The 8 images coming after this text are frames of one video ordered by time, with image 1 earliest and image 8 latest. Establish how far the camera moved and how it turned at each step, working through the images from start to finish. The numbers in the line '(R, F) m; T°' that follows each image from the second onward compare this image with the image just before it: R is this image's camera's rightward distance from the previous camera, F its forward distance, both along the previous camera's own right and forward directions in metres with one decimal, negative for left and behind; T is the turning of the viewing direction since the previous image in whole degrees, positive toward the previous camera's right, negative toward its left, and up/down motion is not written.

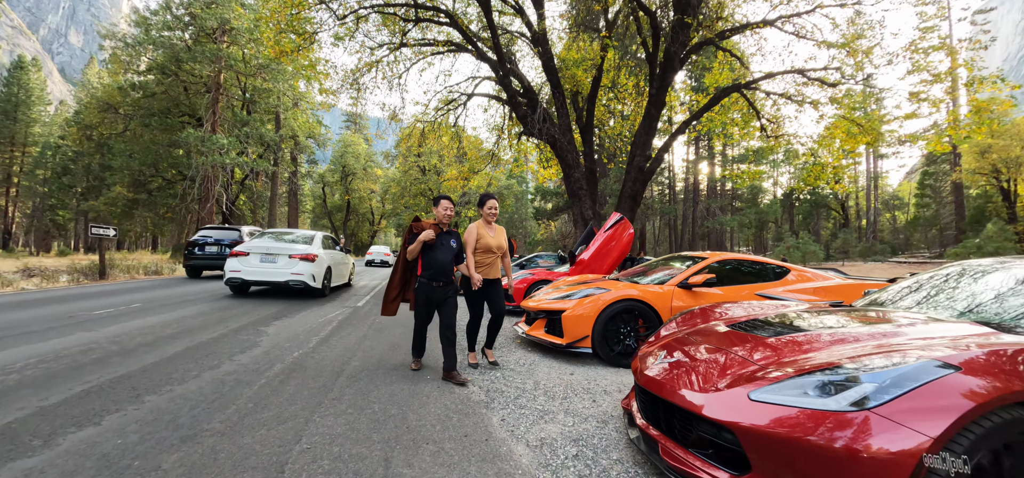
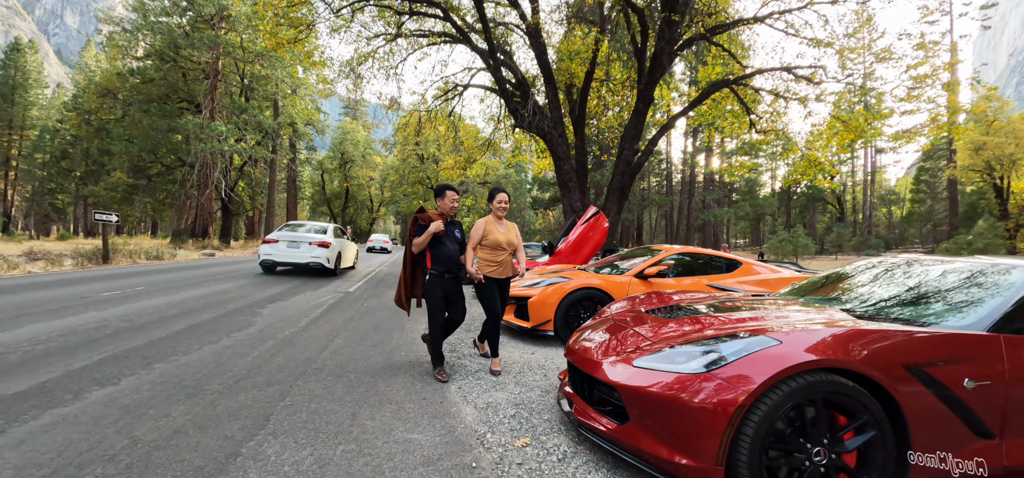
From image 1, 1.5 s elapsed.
(+0.3, -0.5) m; 0°
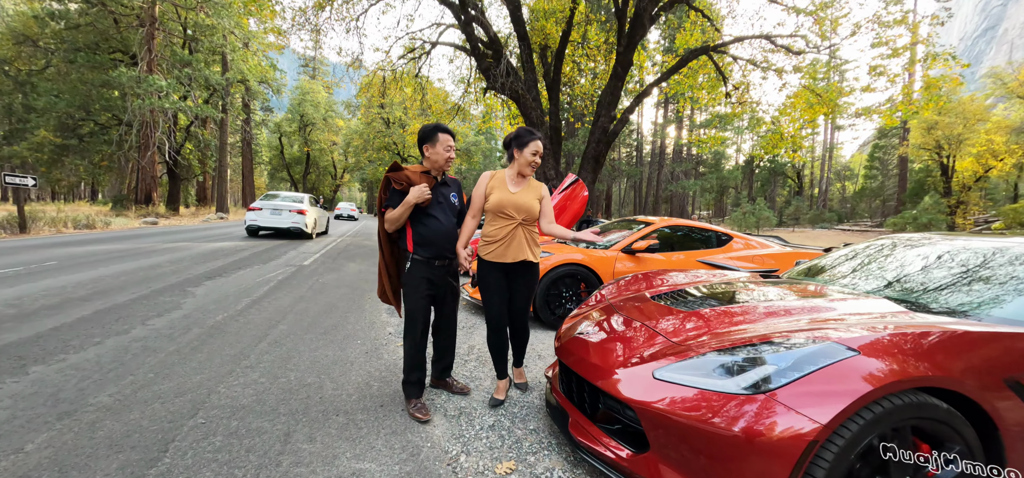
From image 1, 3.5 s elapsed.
(-0.1, +0.6) m; +4°
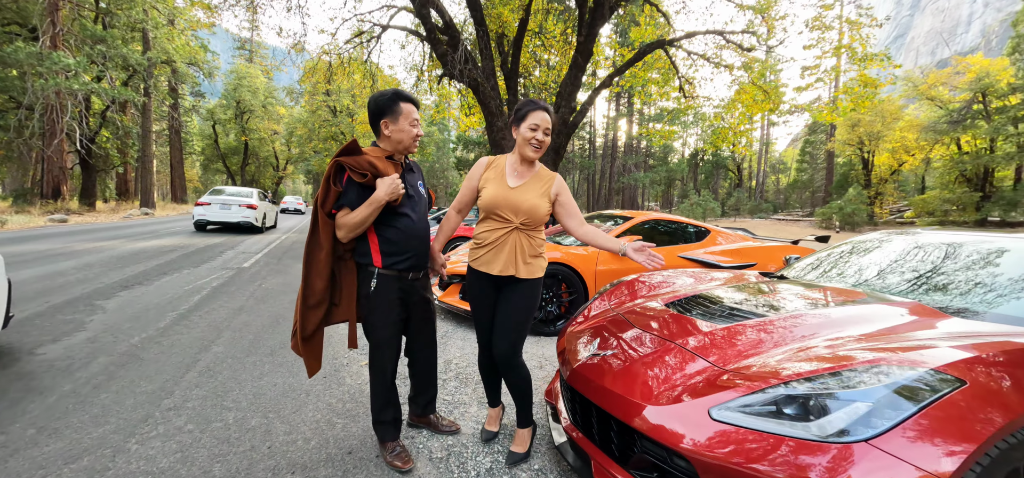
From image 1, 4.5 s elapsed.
(-0.2, +0.4) m; +6°
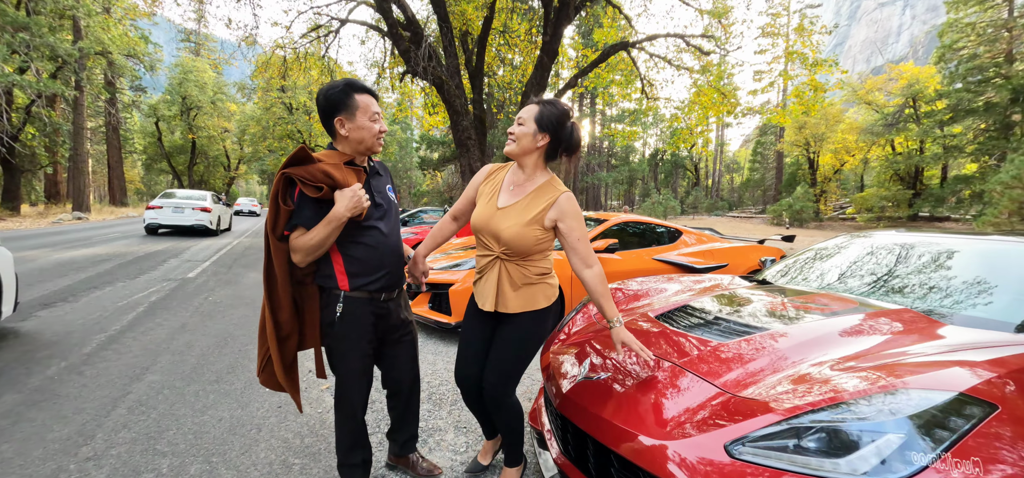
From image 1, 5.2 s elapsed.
(-0.1, +0.2) m; +5°
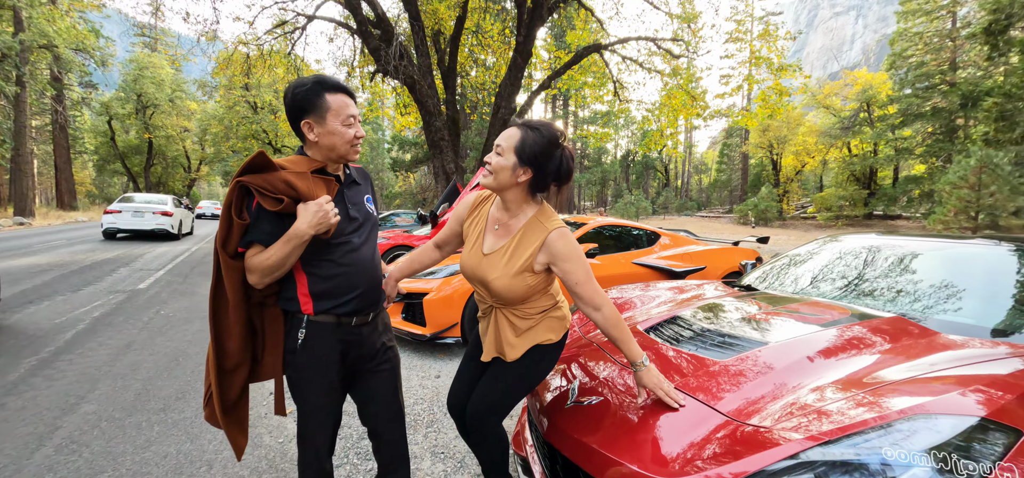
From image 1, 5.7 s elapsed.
(0.0, +0.2) m; +4°
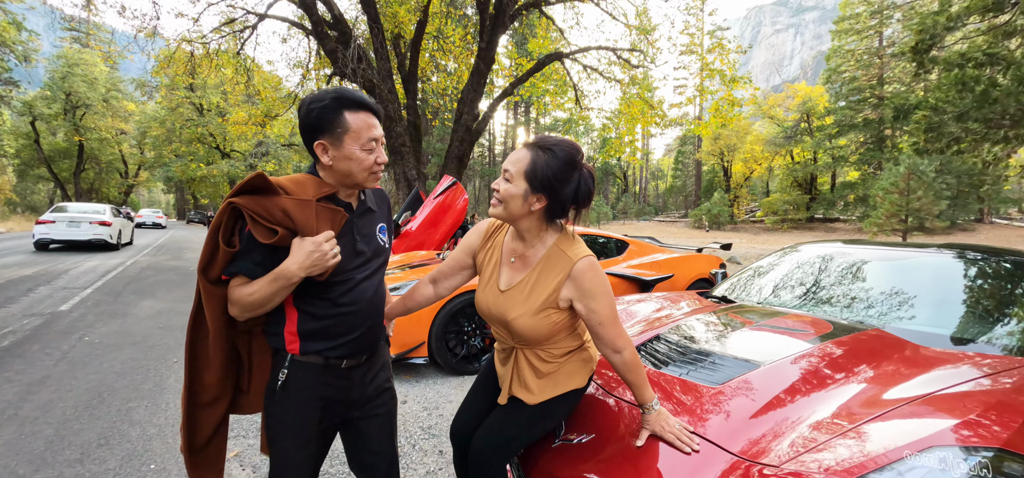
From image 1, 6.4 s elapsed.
(0.0, +0.1) m; +5°
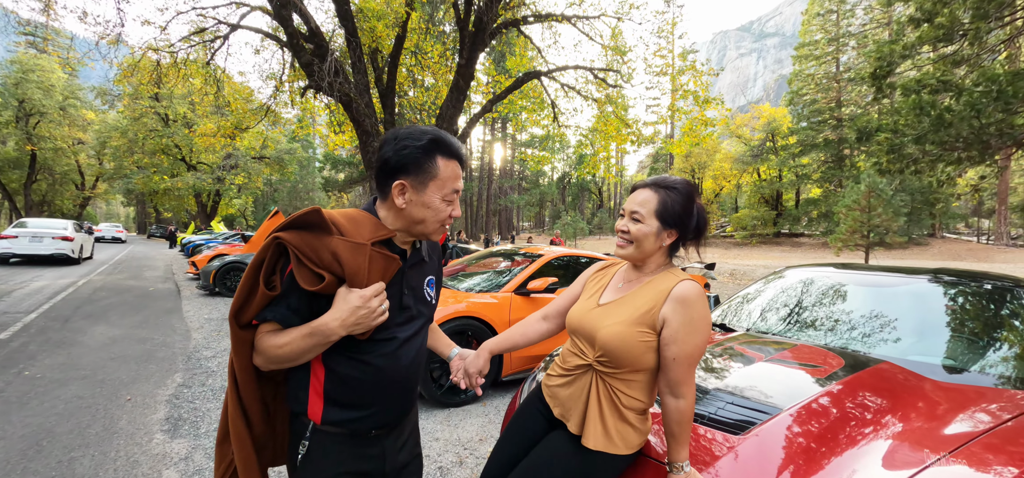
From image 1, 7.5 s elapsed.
(-0.1, +0.1) m; +3°
